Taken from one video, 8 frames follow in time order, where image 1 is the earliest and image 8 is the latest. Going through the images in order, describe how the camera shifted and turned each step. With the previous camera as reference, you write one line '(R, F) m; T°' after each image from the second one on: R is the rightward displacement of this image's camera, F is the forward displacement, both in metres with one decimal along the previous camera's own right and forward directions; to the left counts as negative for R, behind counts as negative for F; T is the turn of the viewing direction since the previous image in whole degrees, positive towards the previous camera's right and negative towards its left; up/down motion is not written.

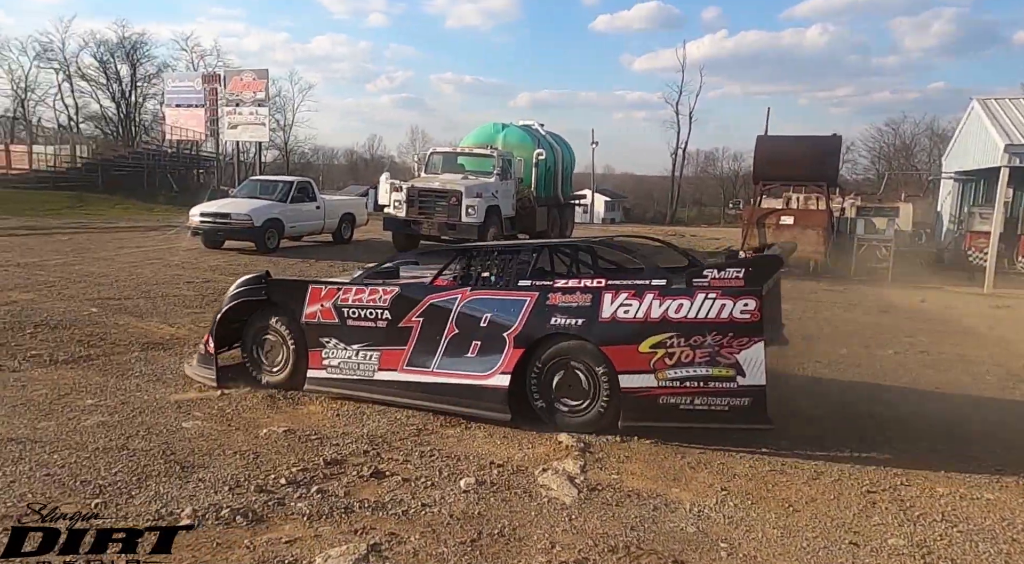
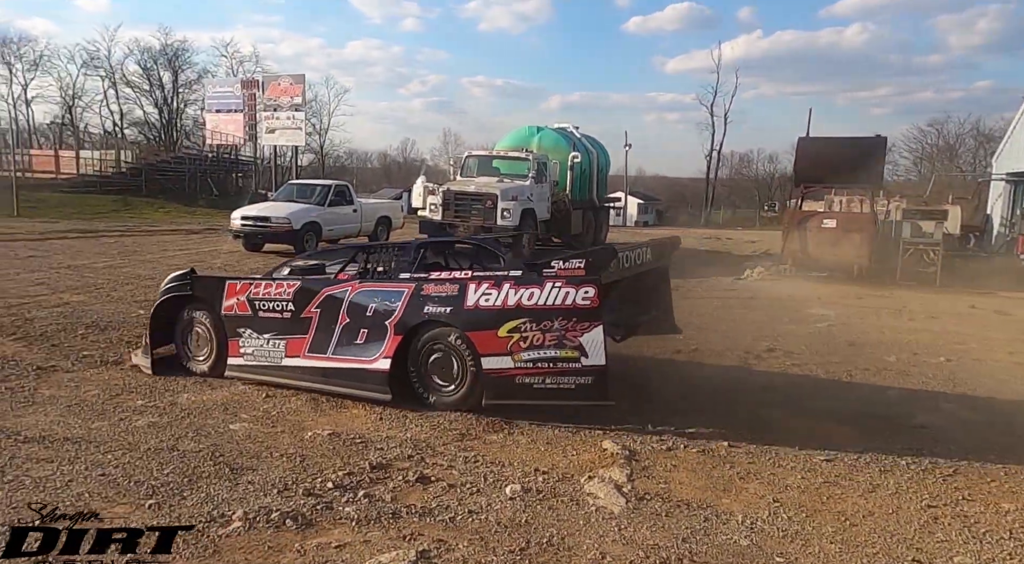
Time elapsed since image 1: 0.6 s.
(-0.1, 0.0) m; -3°
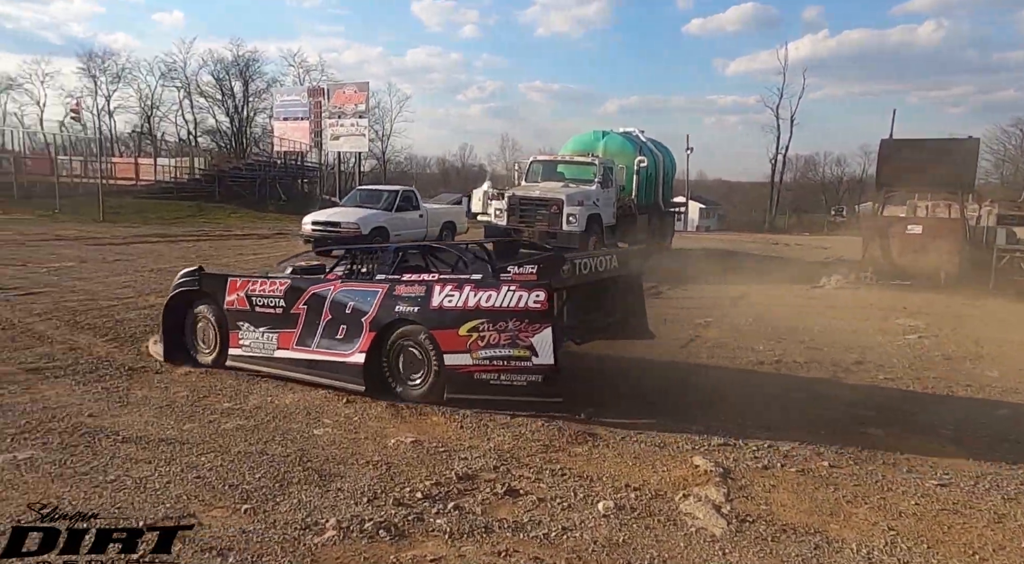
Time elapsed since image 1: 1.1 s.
(-0.2, +0.1) m; -5°
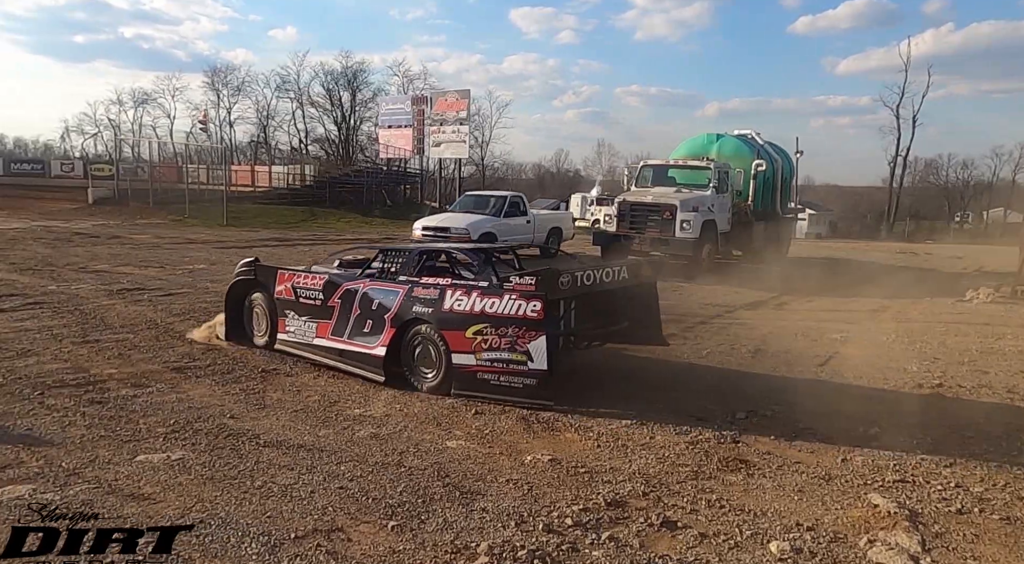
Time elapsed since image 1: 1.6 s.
(-0.3, +0.2) m; -8°
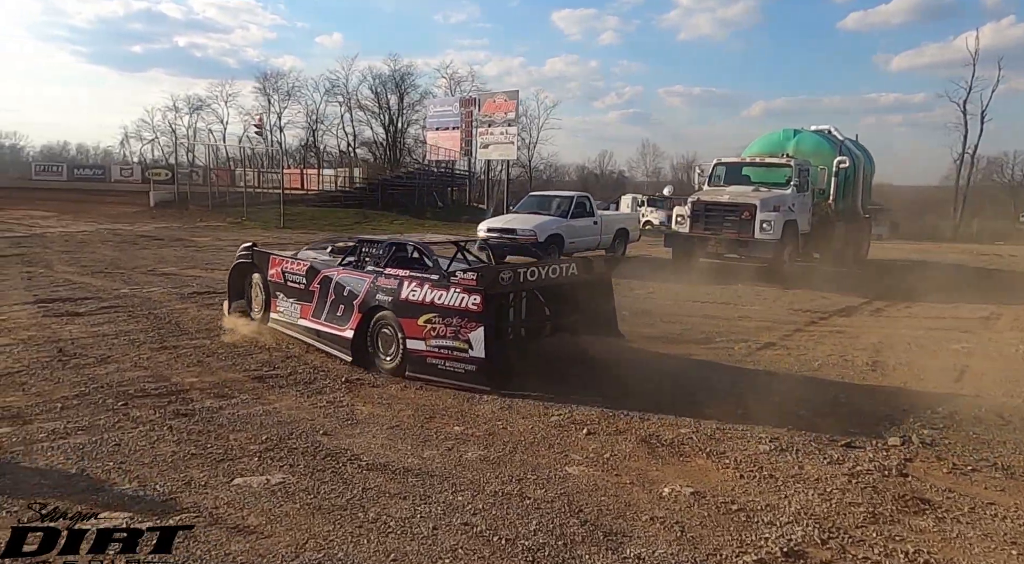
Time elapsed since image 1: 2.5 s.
(-0.5, +0.4) m; -4°
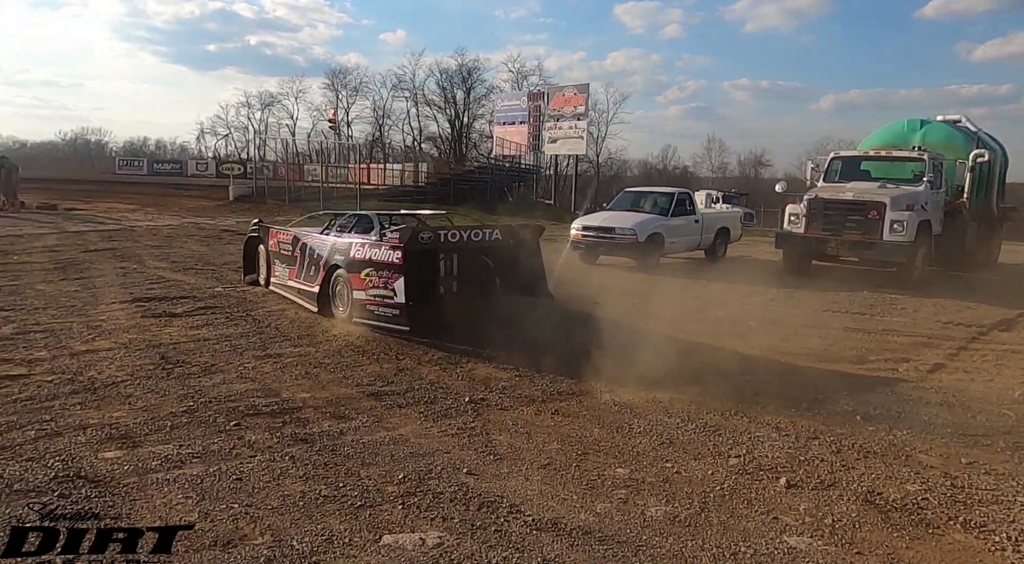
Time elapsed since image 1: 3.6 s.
(-0.7, +0.7) m; -5°
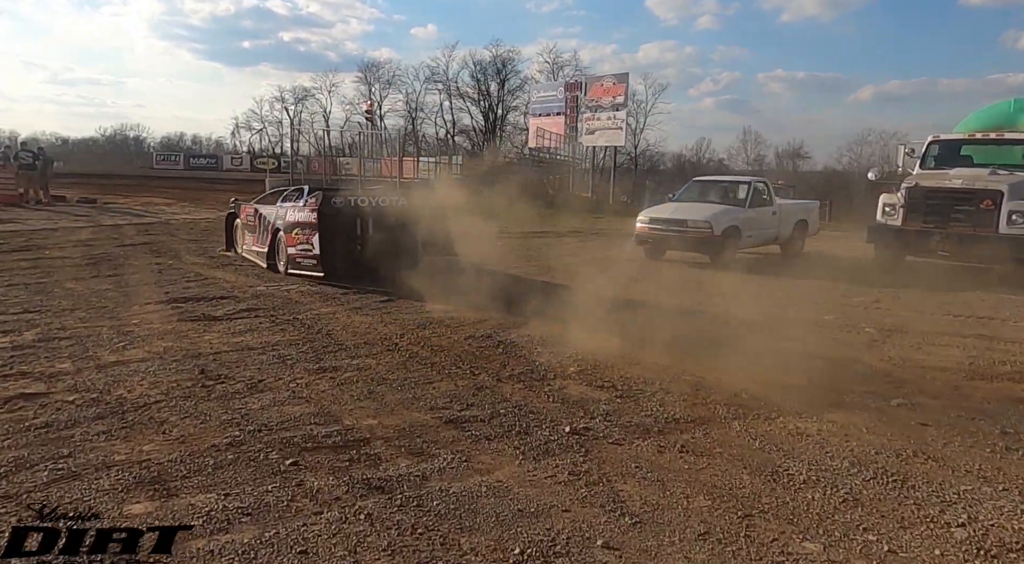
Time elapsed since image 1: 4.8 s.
(-0.5, +1.0) m; -2°
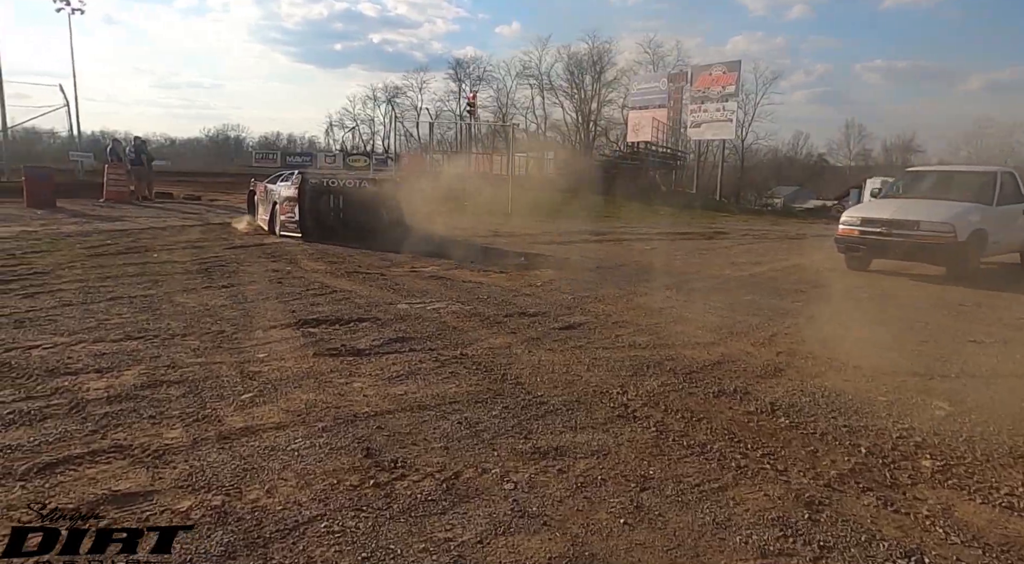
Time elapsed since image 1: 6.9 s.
(-1.3, +2.0) m; -7°
